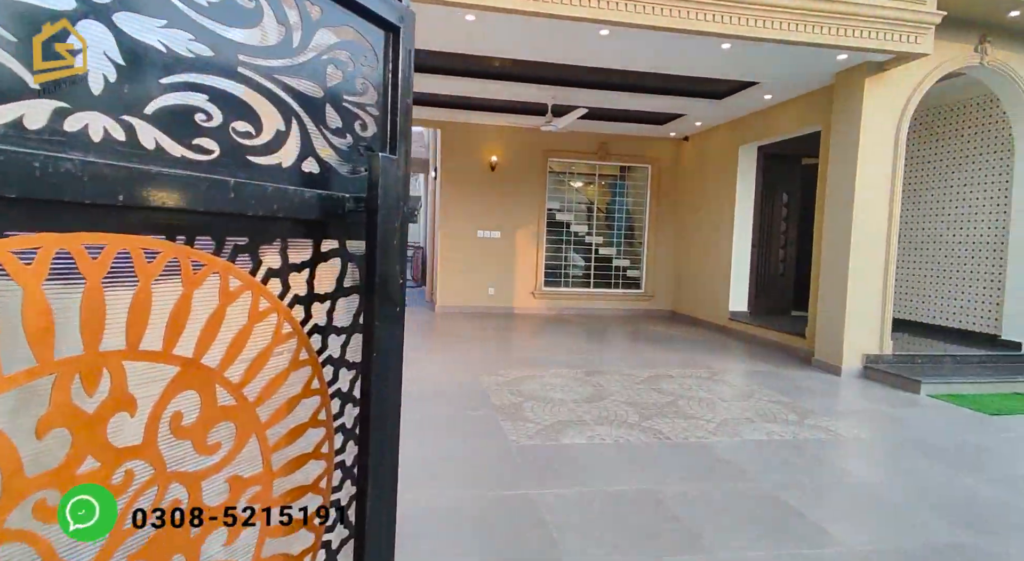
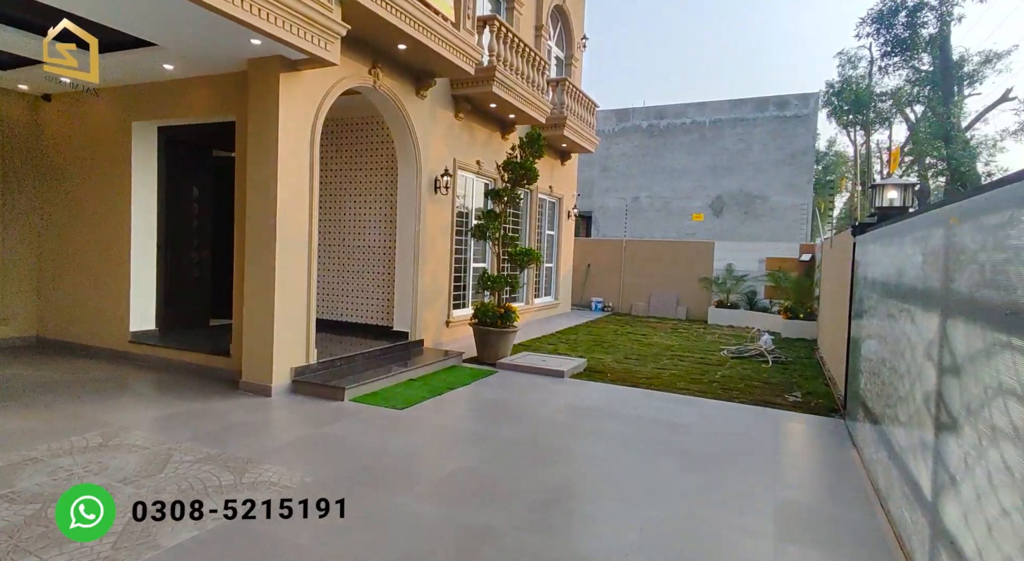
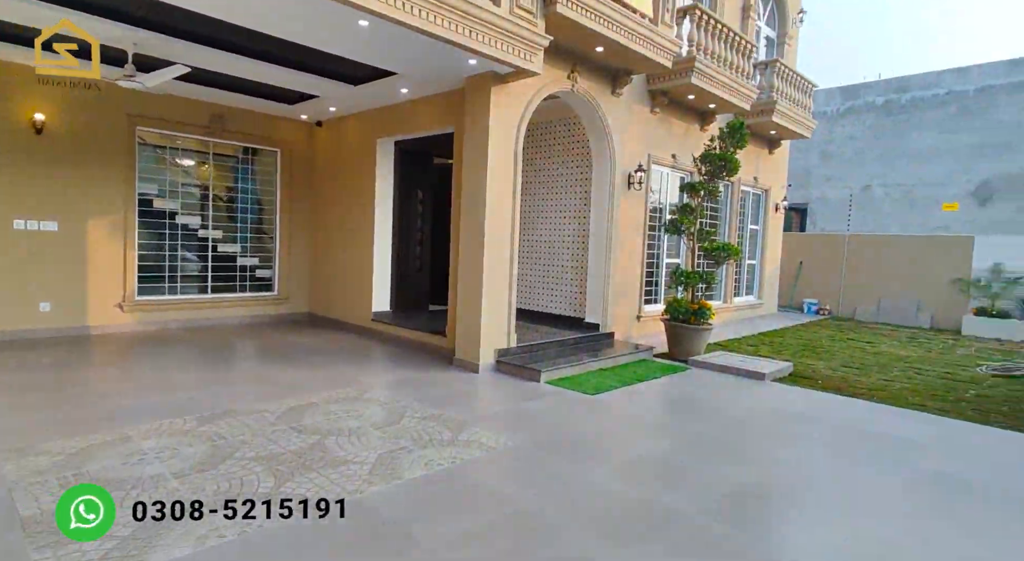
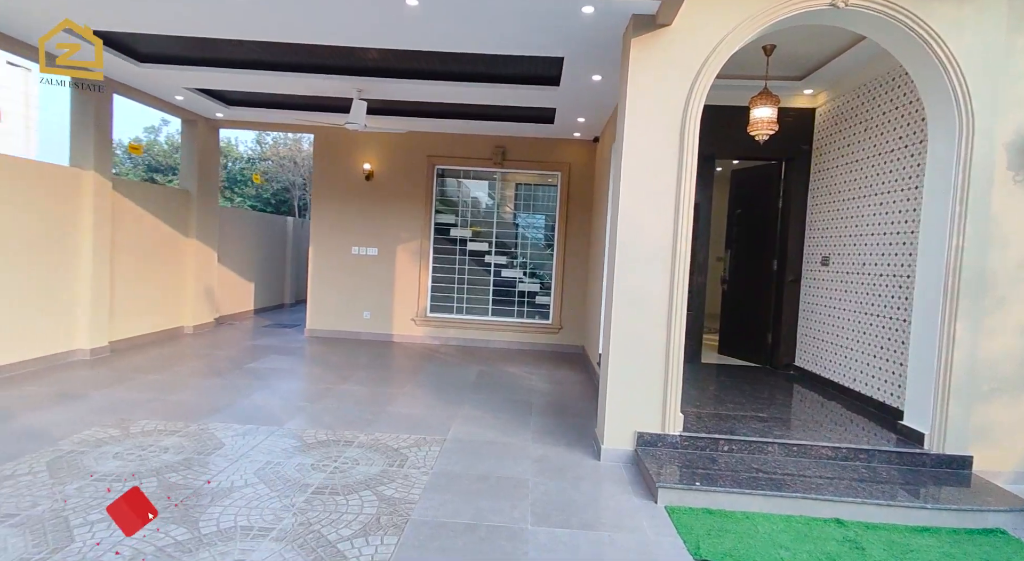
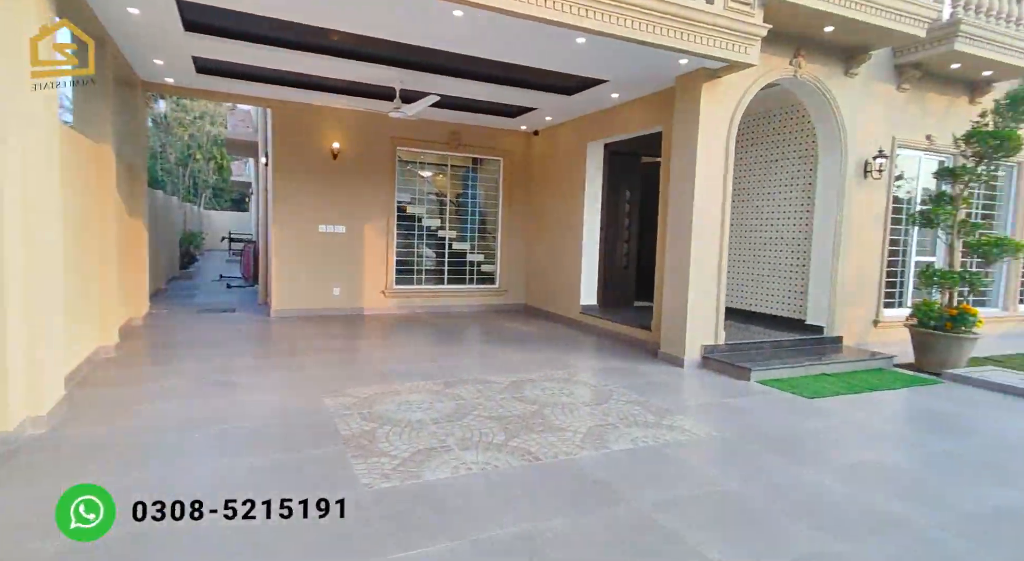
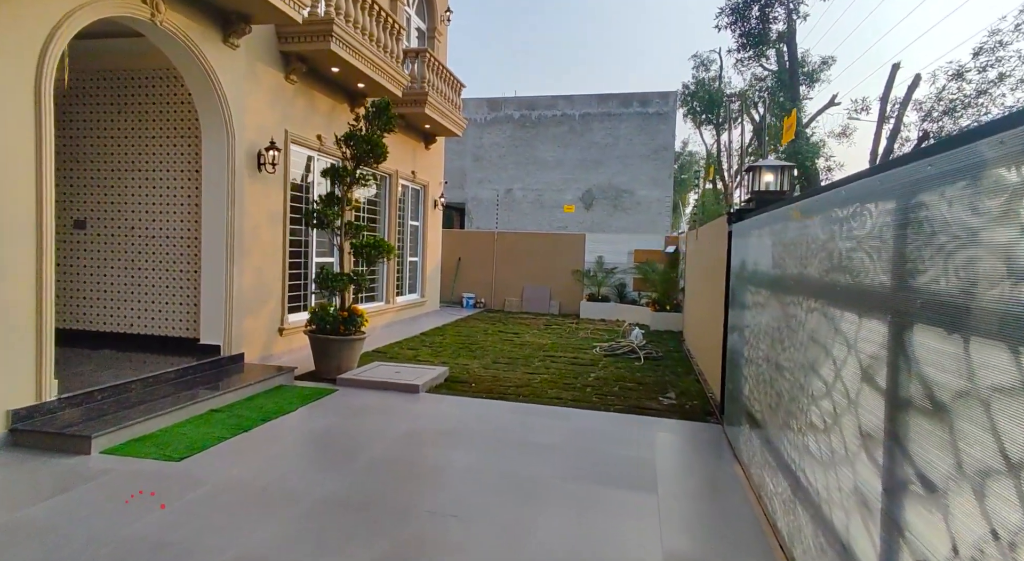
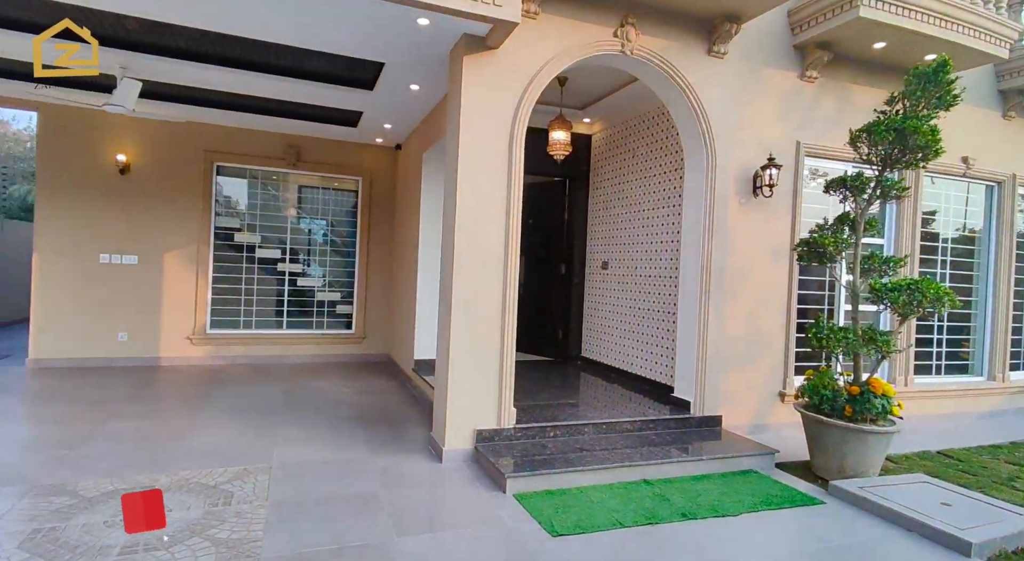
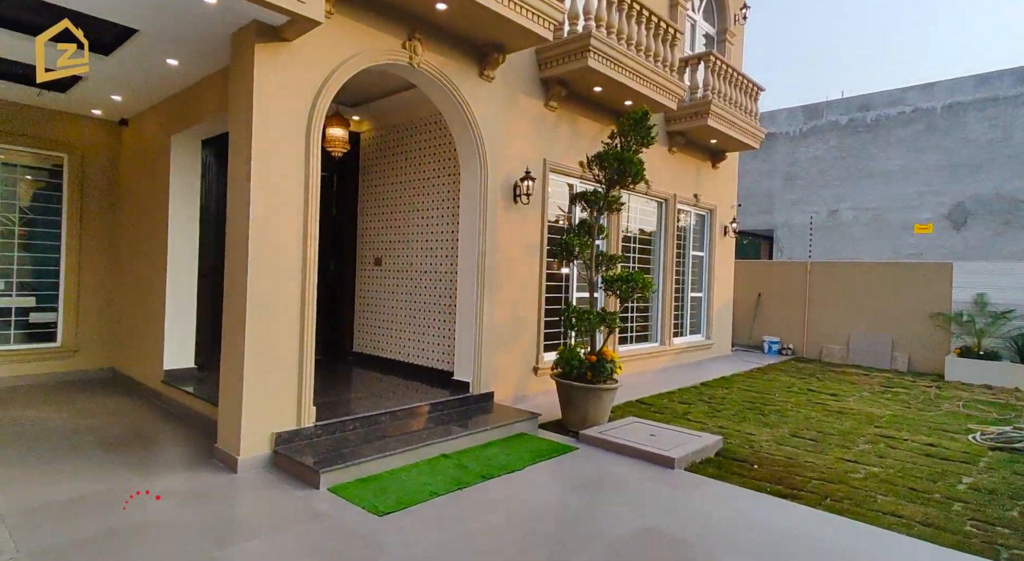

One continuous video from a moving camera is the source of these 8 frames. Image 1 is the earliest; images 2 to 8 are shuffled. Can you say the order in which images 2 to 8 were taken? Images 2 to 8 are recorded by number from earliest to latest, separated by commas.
5, 3, 2, 6, 8, 7, 4
